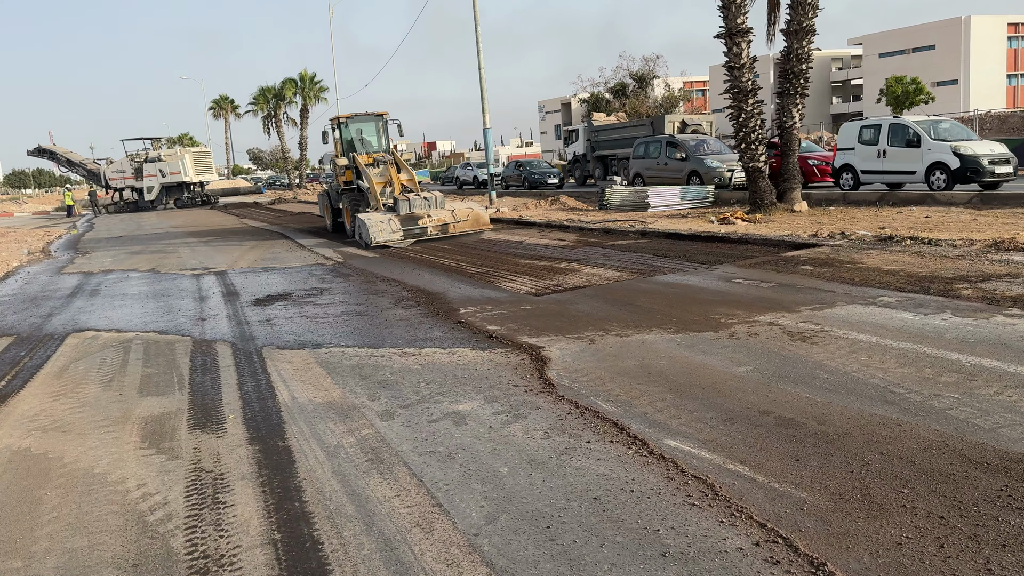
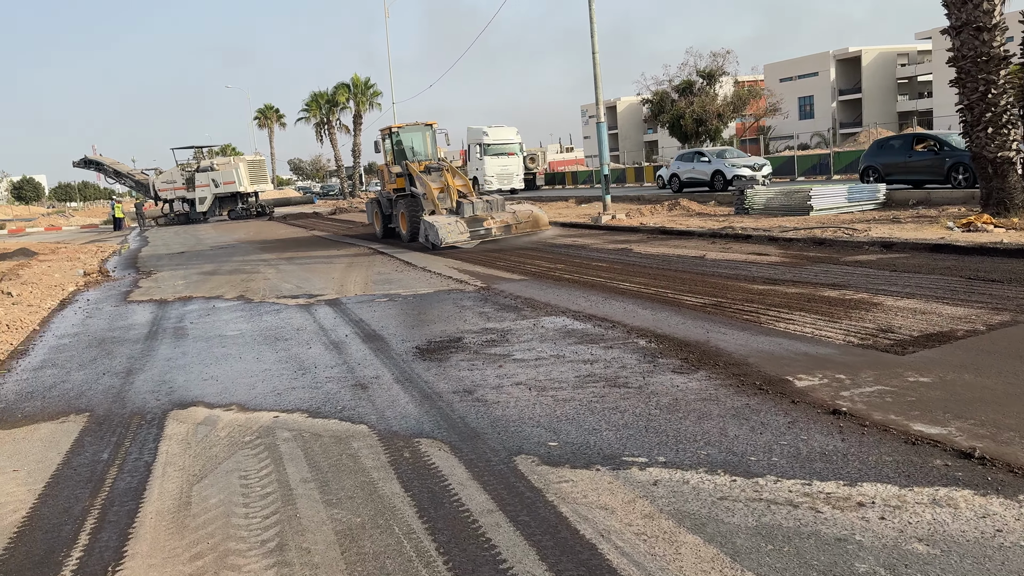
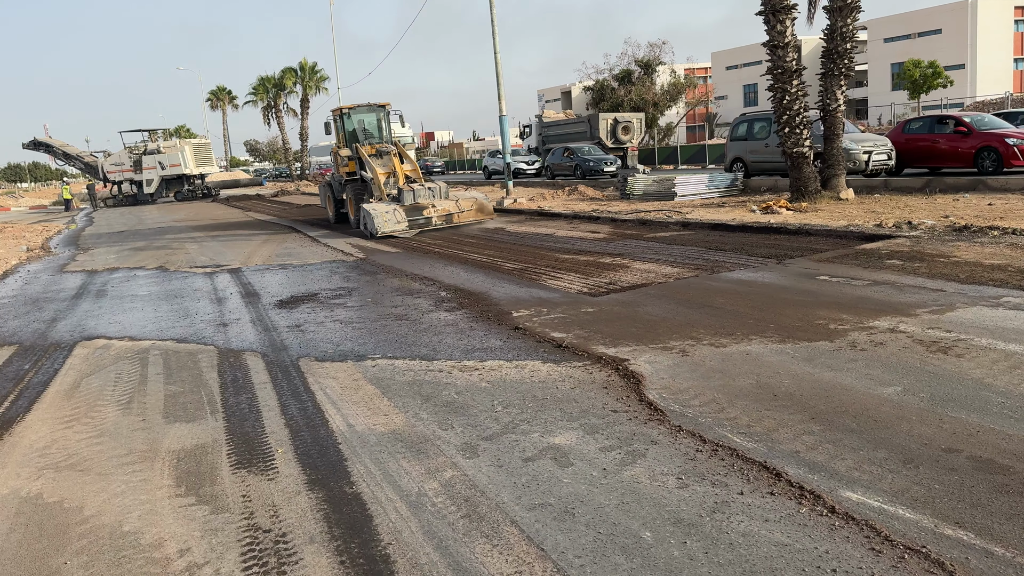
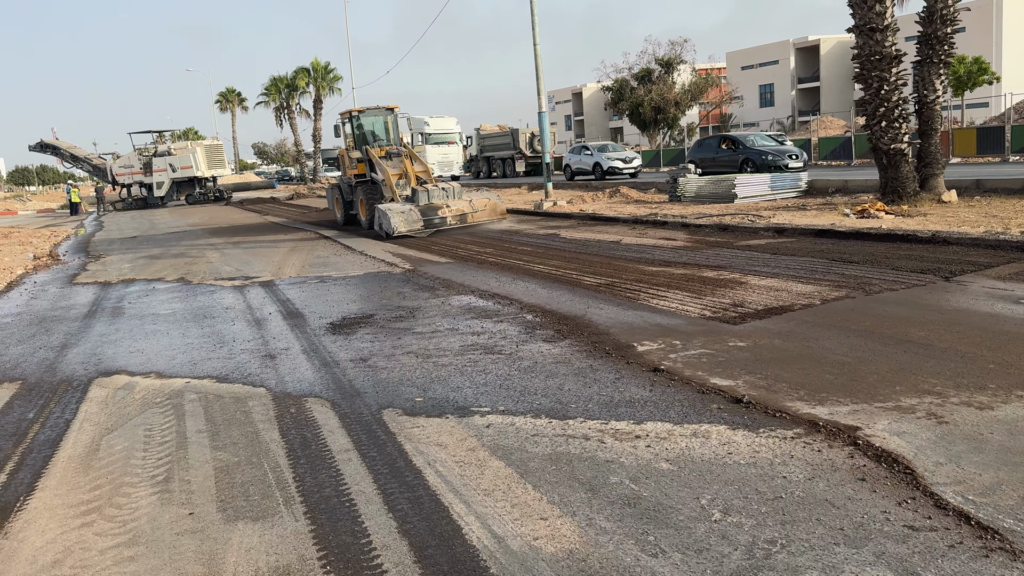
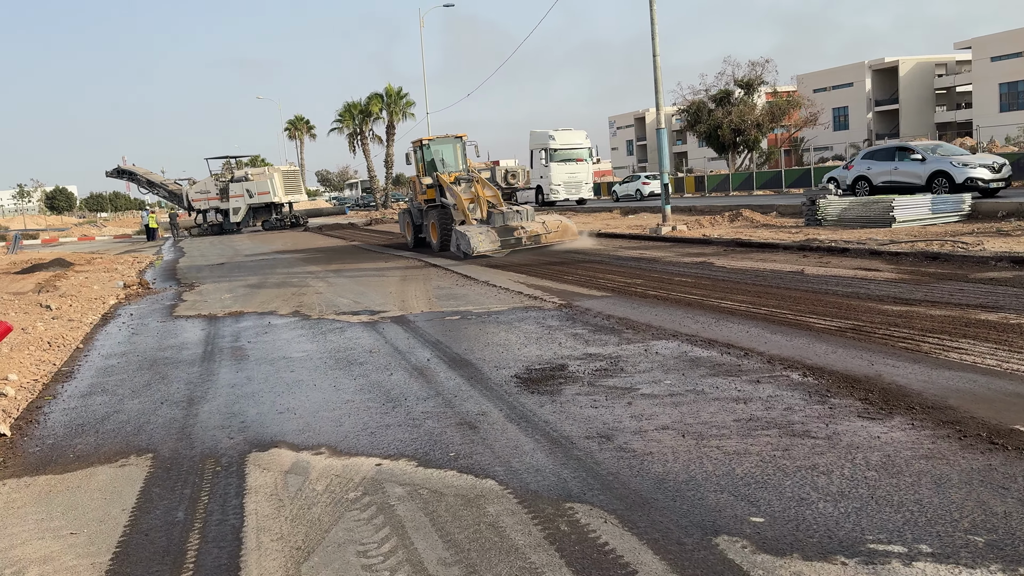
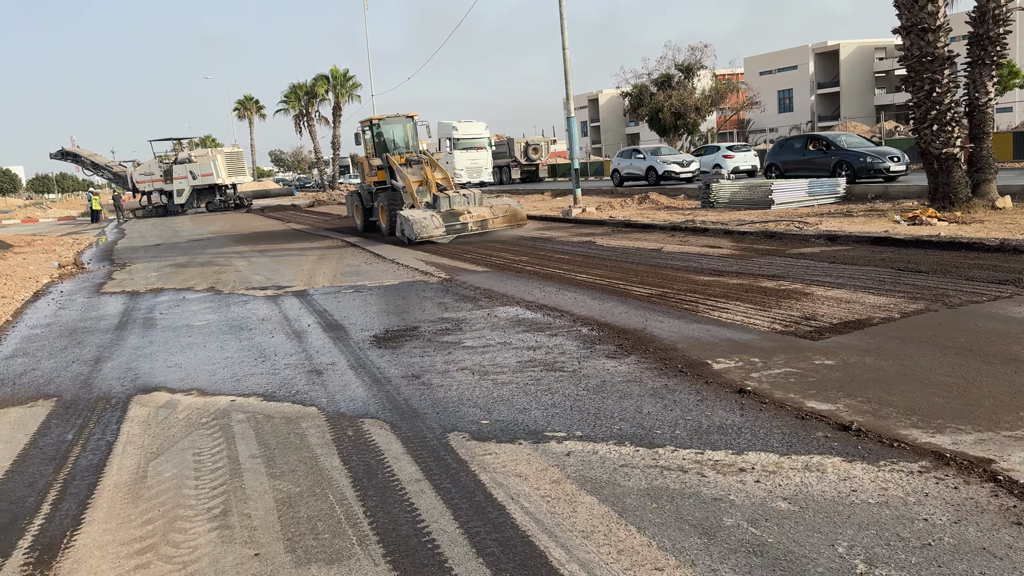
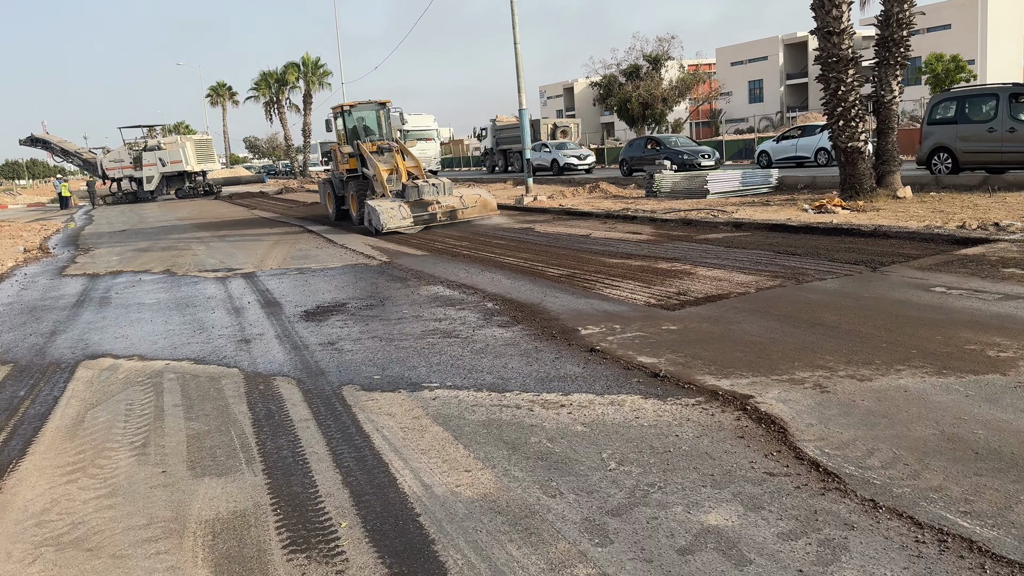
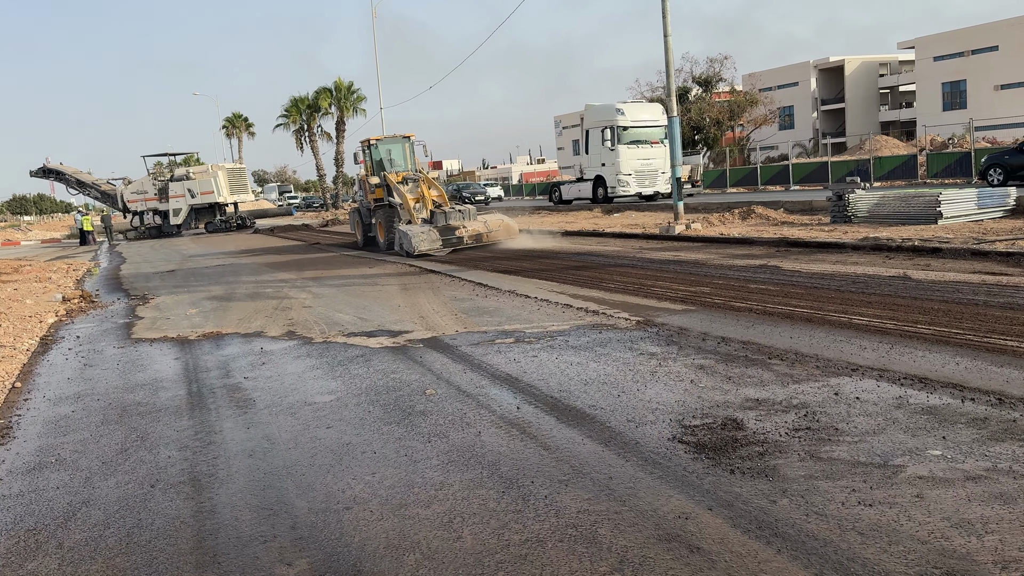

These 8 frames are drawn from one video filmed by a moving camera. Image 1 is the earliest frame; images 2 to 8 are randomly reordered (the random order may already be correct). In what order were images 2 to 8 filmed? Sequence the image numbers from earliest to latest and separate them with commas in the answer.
3, 7, 4, 6, 2, 5, 8
